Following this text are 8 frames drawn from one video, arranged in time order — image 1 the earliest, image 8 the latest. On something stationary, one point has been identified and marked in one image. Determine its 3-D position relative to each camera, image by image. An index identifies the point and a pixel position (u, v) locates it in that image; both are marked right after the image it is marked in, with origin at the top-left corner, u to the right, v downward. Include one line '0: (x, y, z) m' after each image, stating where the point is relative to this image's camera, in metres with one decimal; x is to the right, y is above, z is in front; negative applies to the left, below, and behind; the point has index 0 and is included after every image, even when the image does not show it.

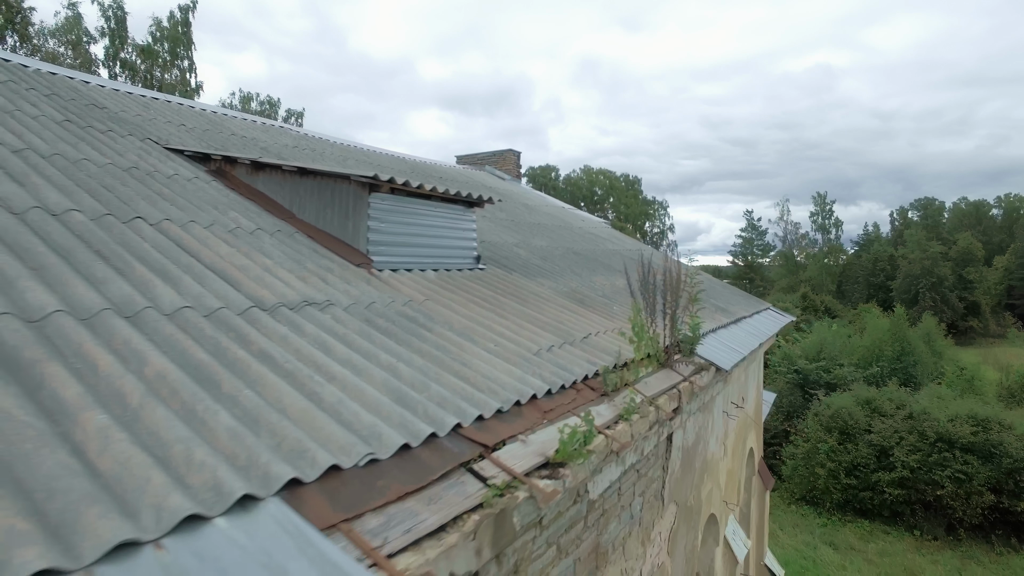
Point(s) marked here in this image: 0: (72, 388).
0: (-1.7, -0.4, +1.5) m
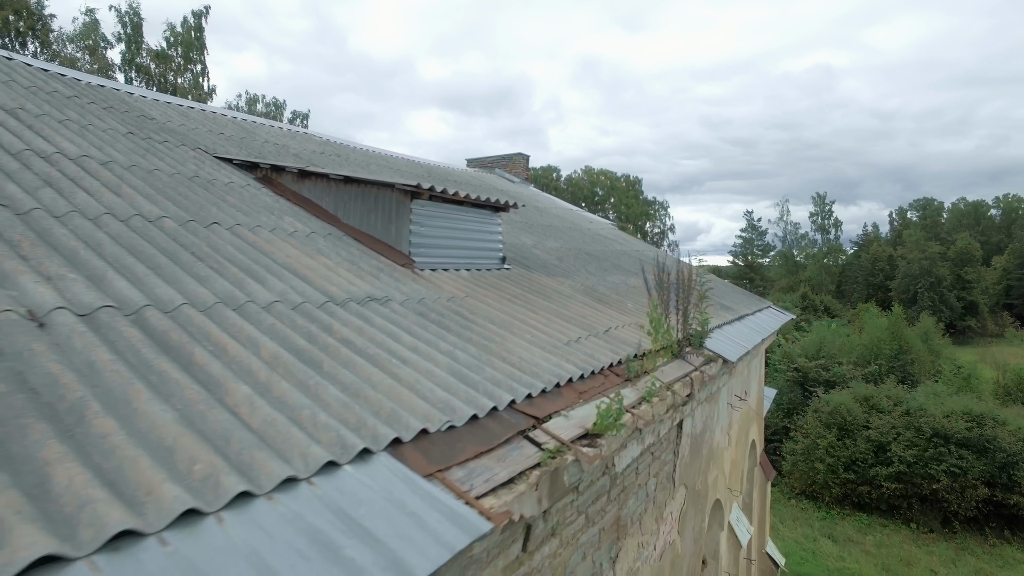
0: (-1.4, -0.4, +1.9) m
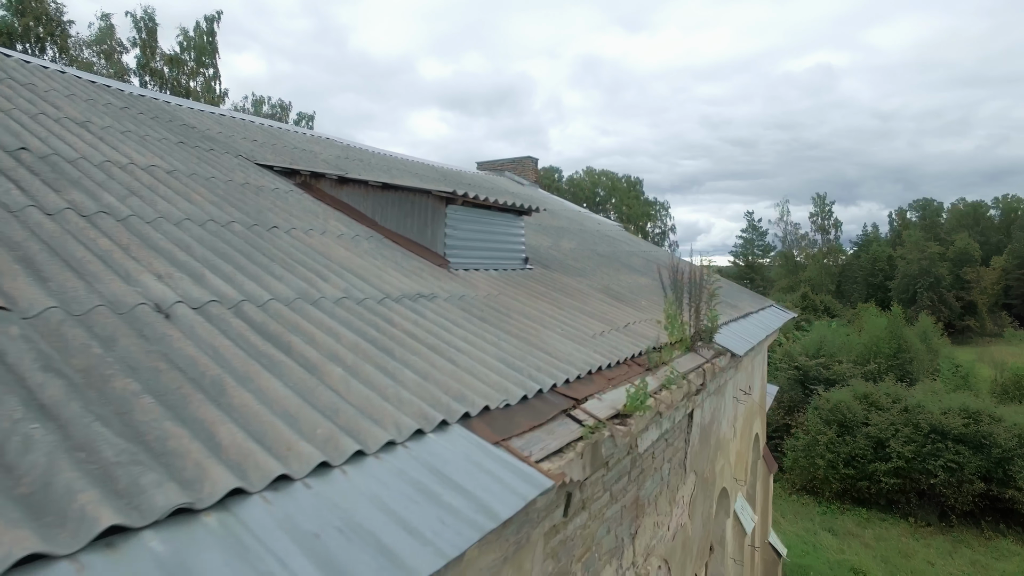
0: (-1.1, -0.4, +2.2) m
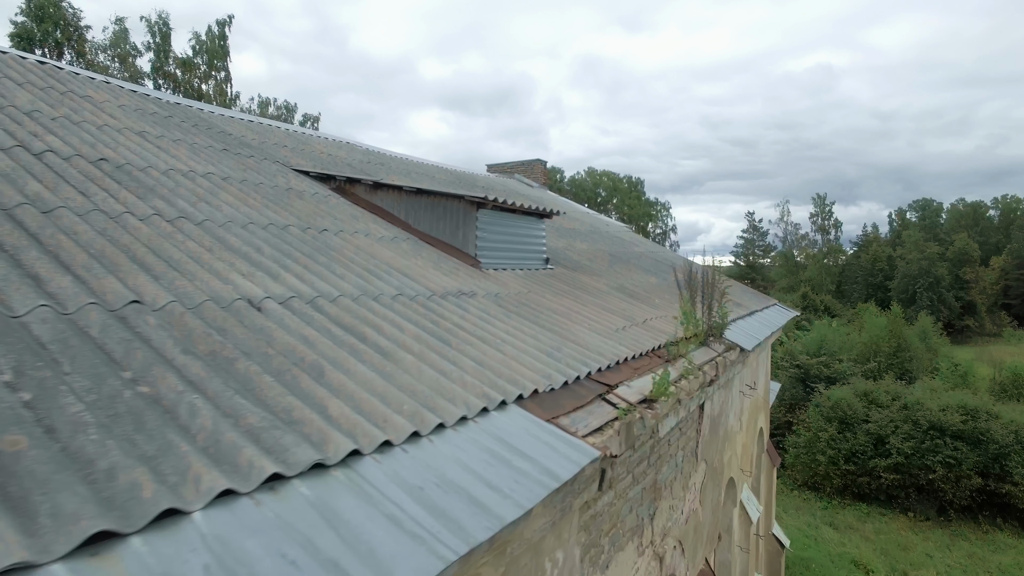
0: (-0.8, -0.3, +2.5) m
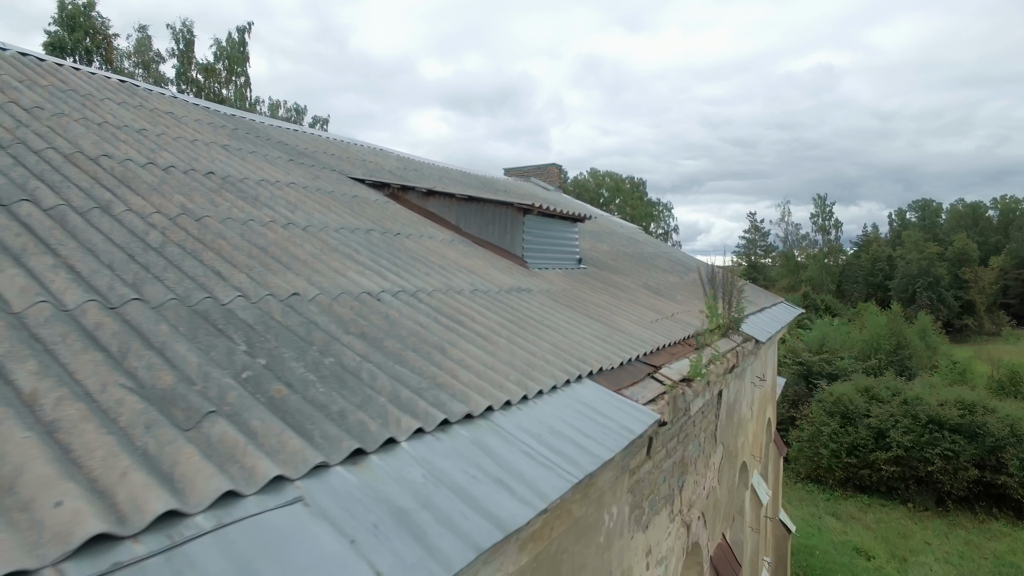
0: (-0.3, -0.3, +3.0) m
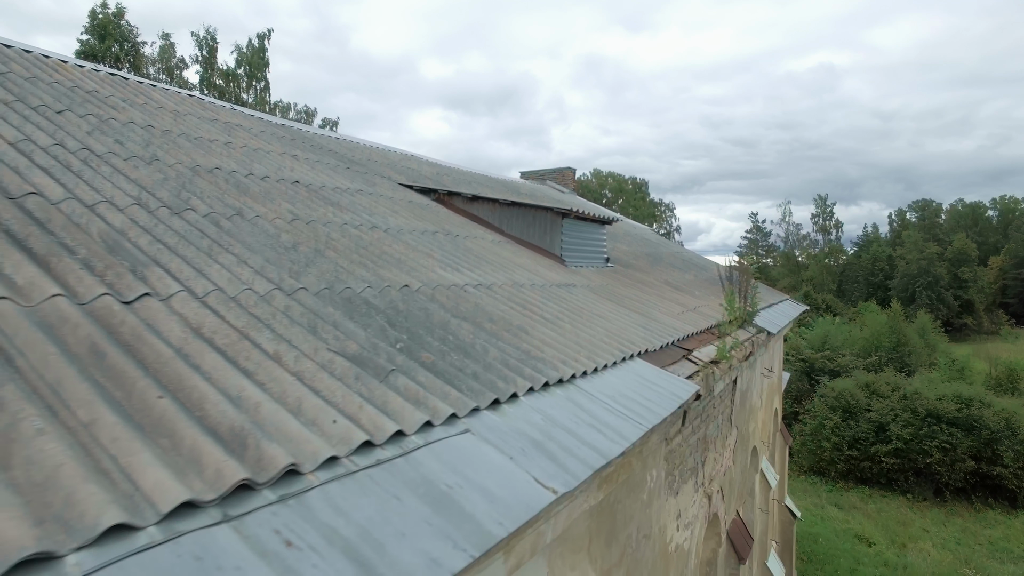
0: (+0.3, -0.2, +3.6) m
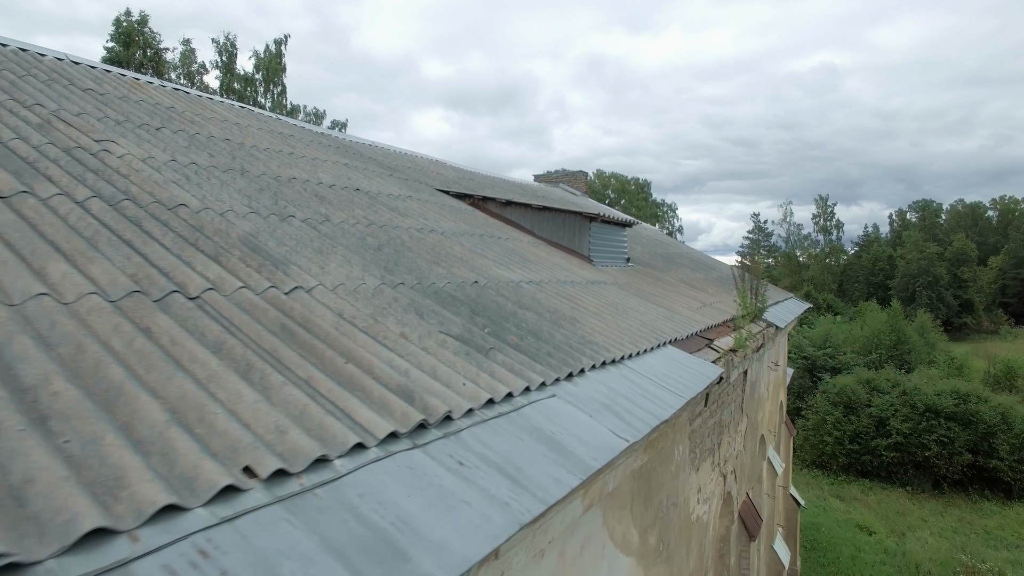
0: (+0.8, -0.2, +4.1) m
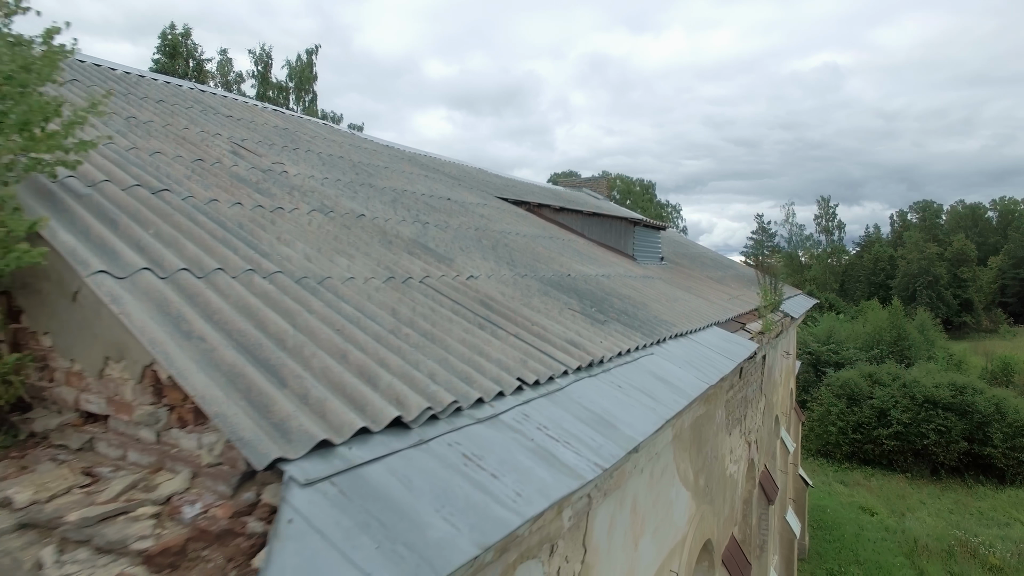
0: (+1.9, -0.1, +5.1) m
